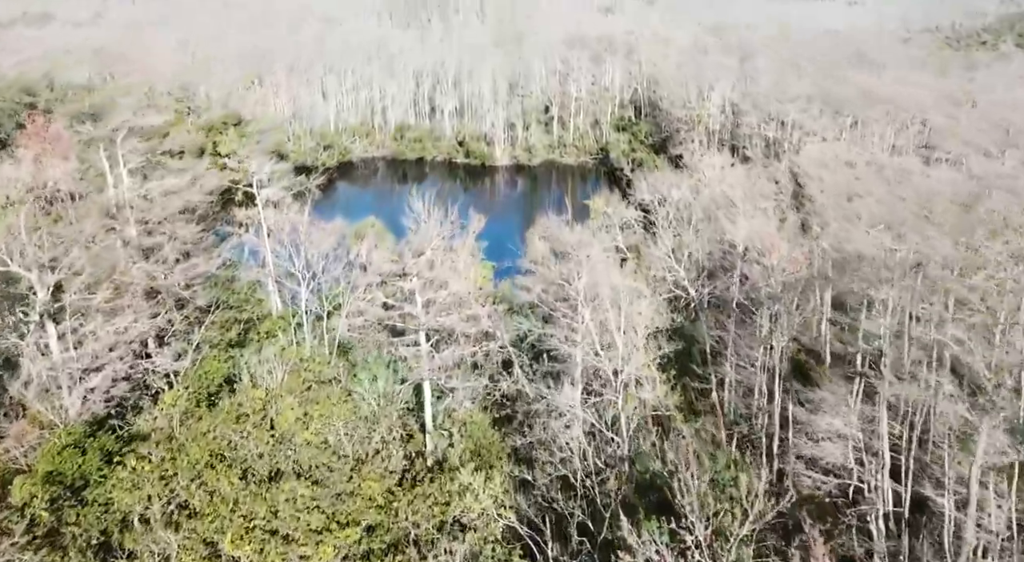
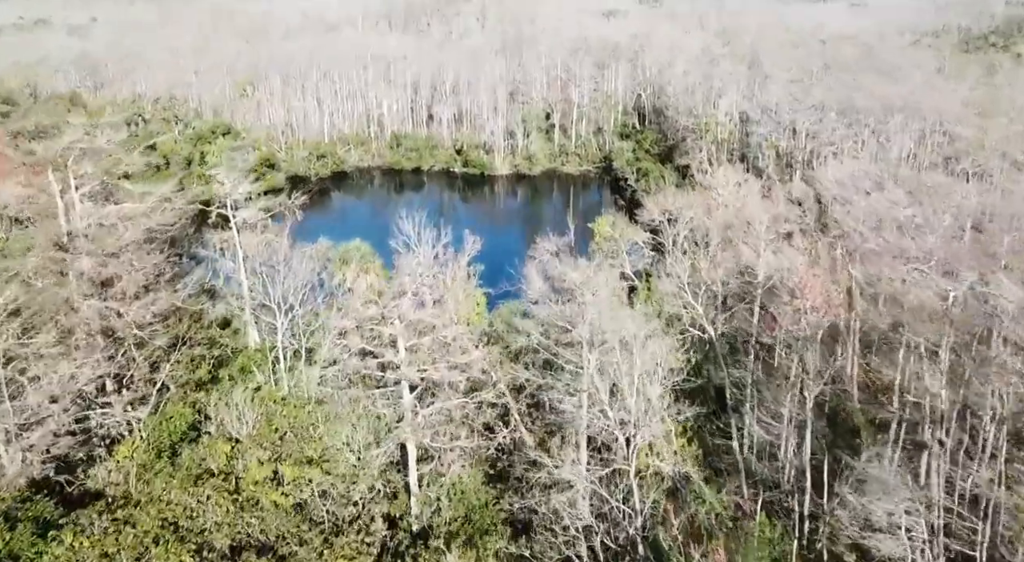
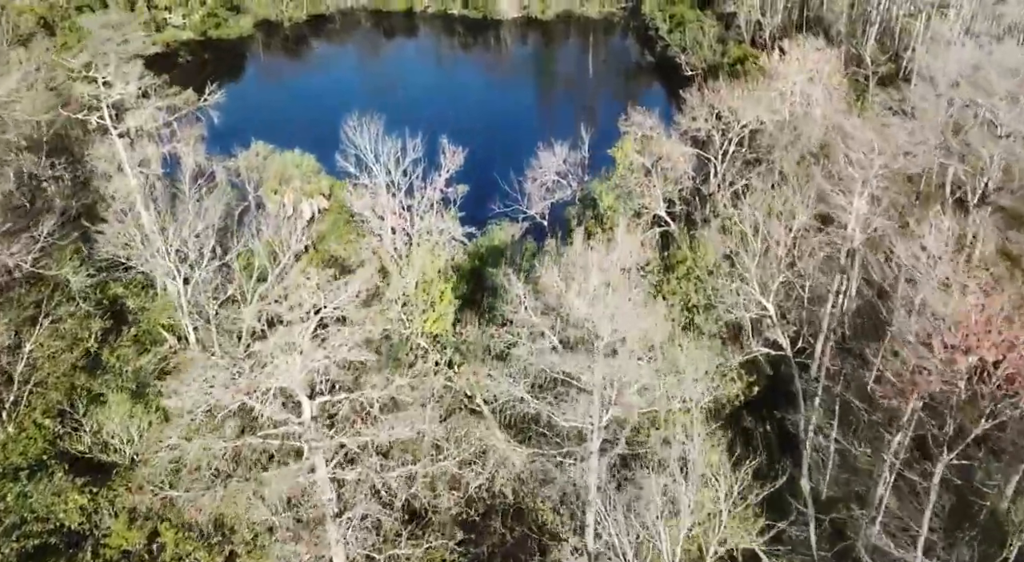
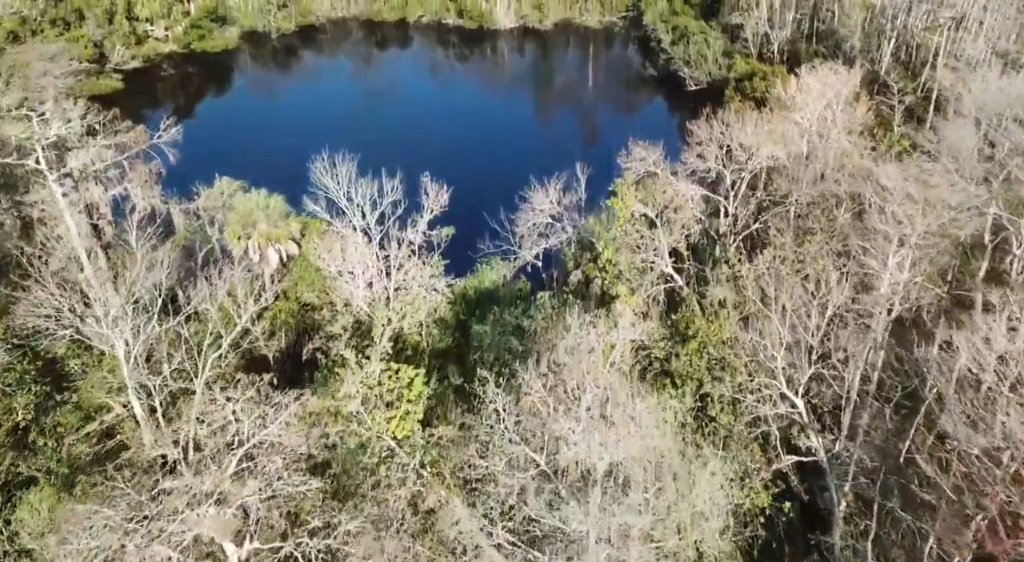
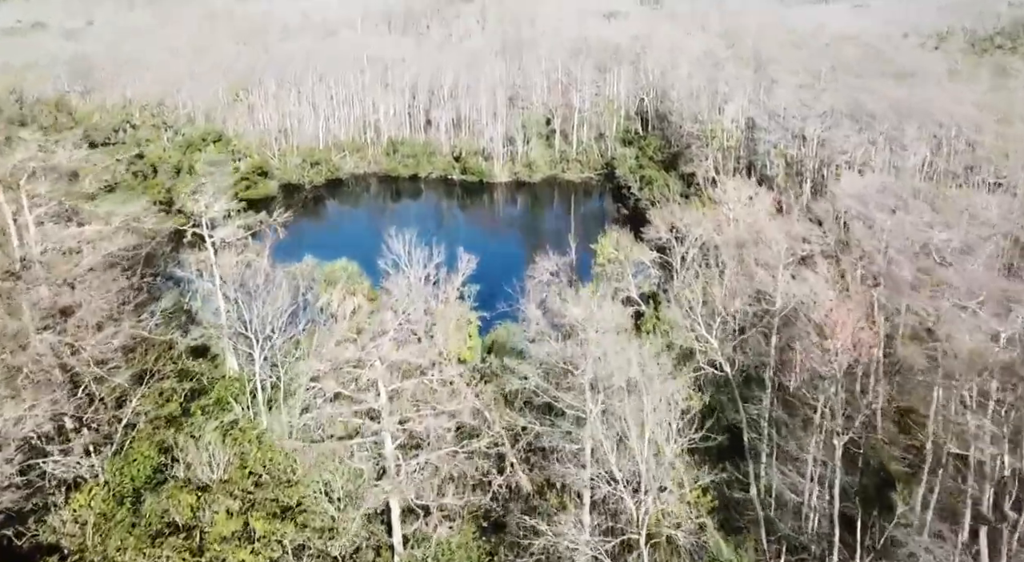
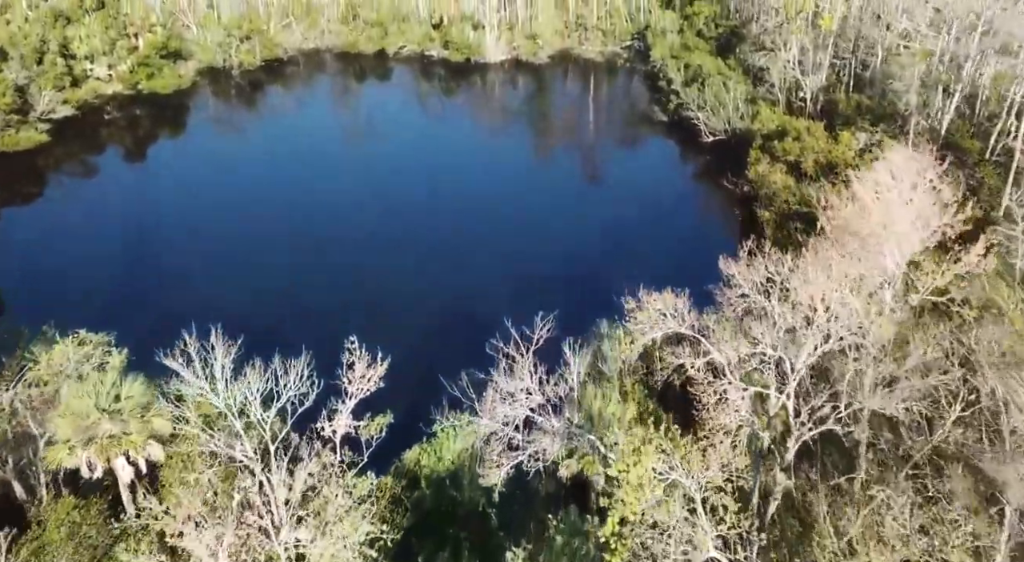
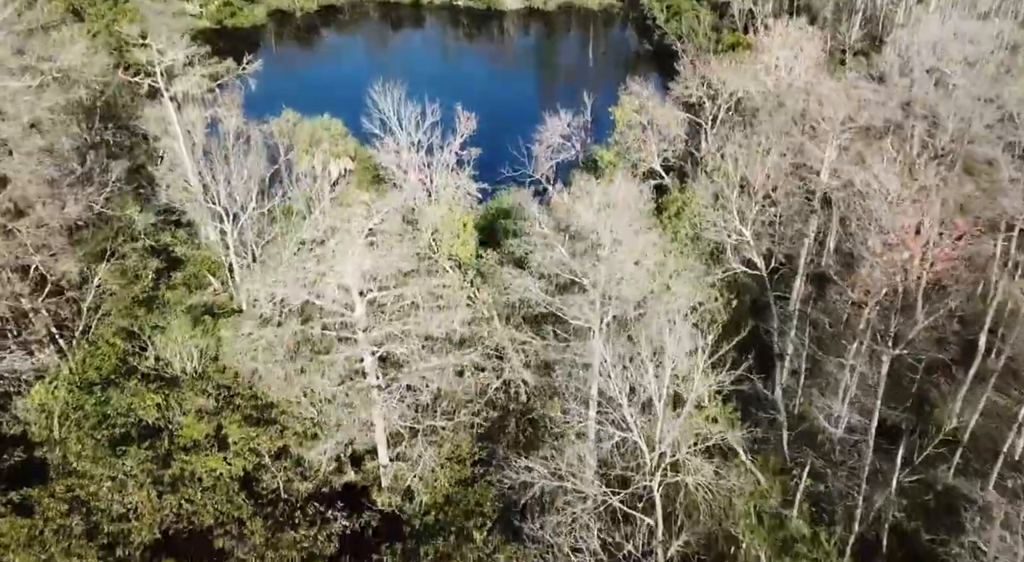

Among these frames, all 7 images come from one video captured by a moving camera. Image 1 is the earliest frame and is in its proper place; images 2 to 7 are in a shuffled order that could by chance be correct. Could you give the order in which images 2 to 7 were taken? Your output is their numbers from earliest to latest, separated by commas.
2, 5, 7, 3, 4, 6
